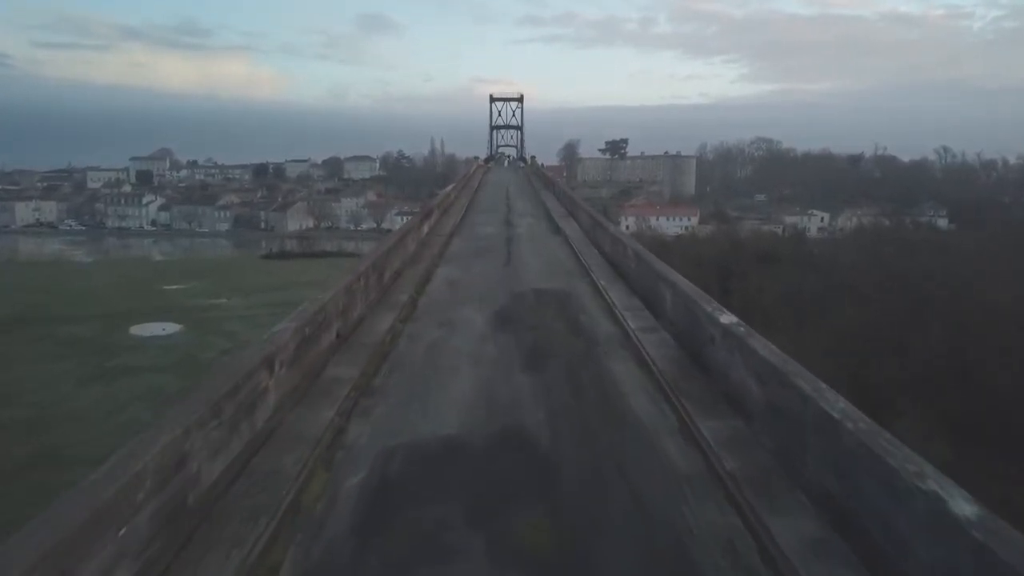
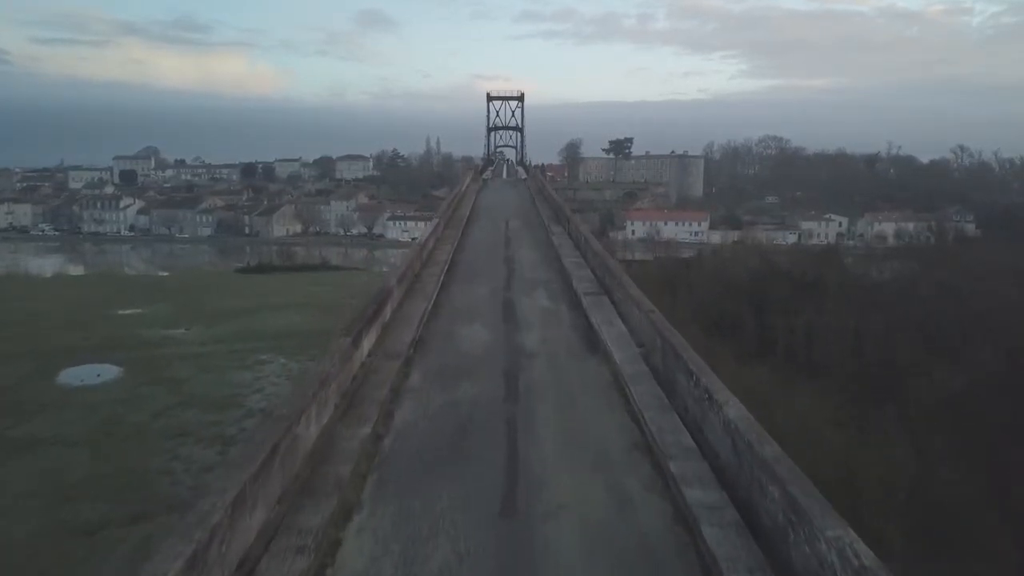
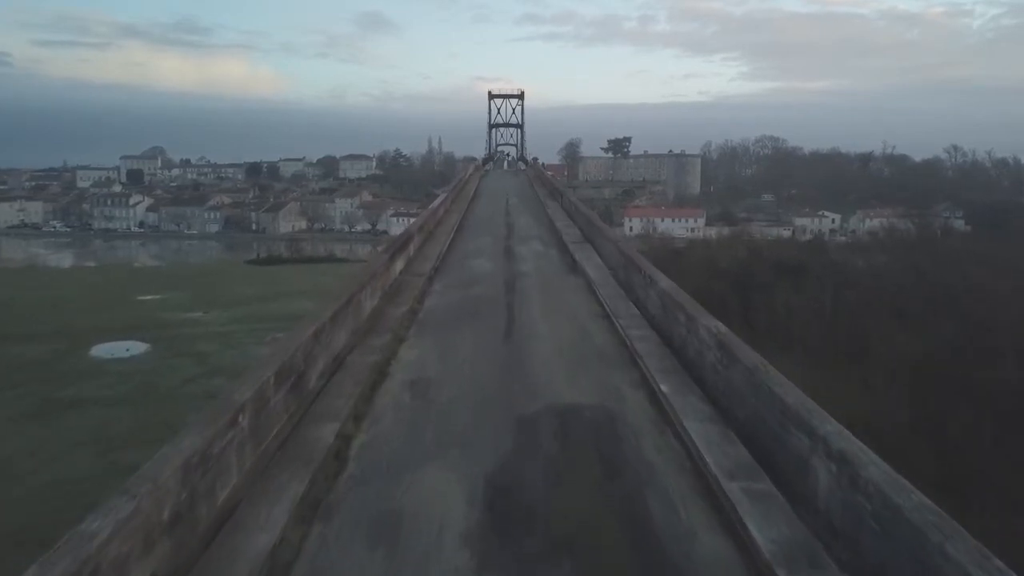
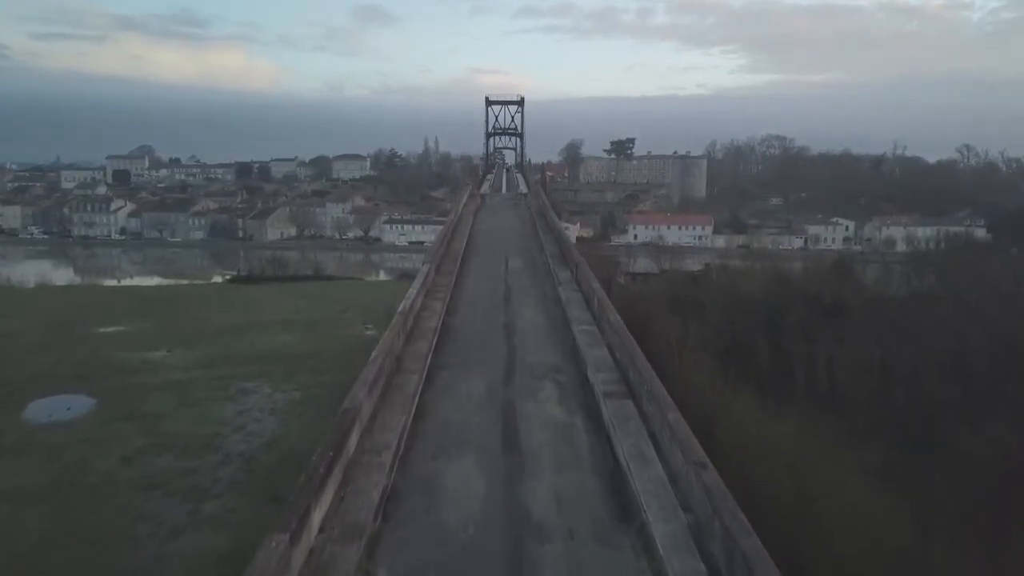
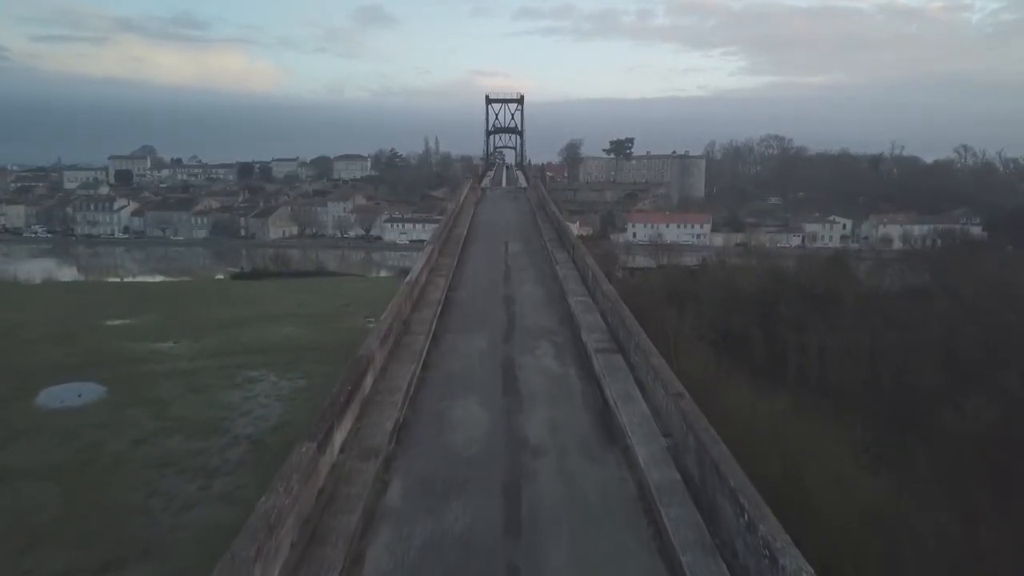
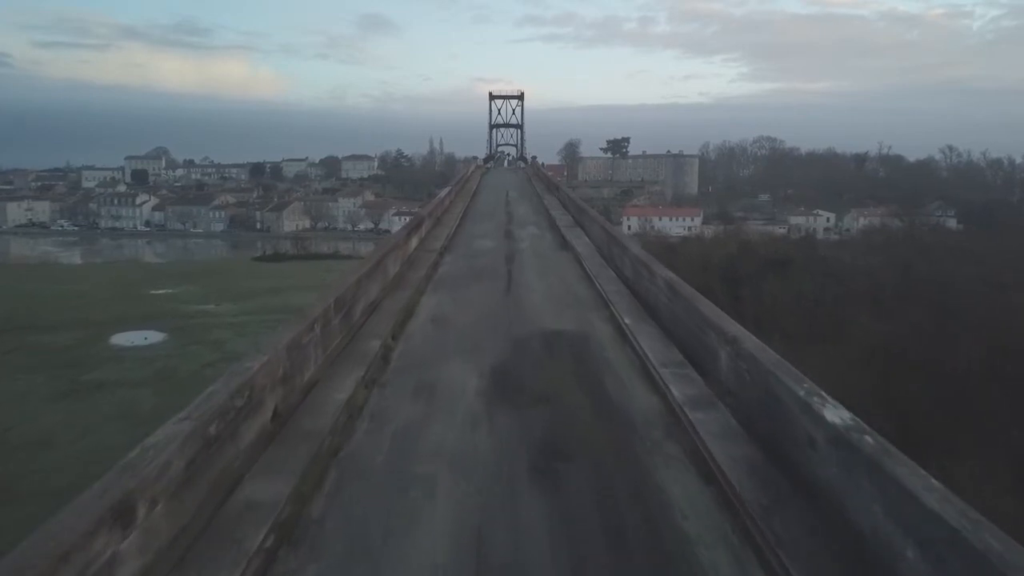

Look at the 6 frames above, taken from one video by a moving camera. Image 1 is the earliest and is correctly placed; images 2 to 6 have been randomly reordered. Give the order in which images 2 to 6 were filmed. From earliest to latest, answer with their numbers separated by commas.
6, 3, 2, 5, 4
